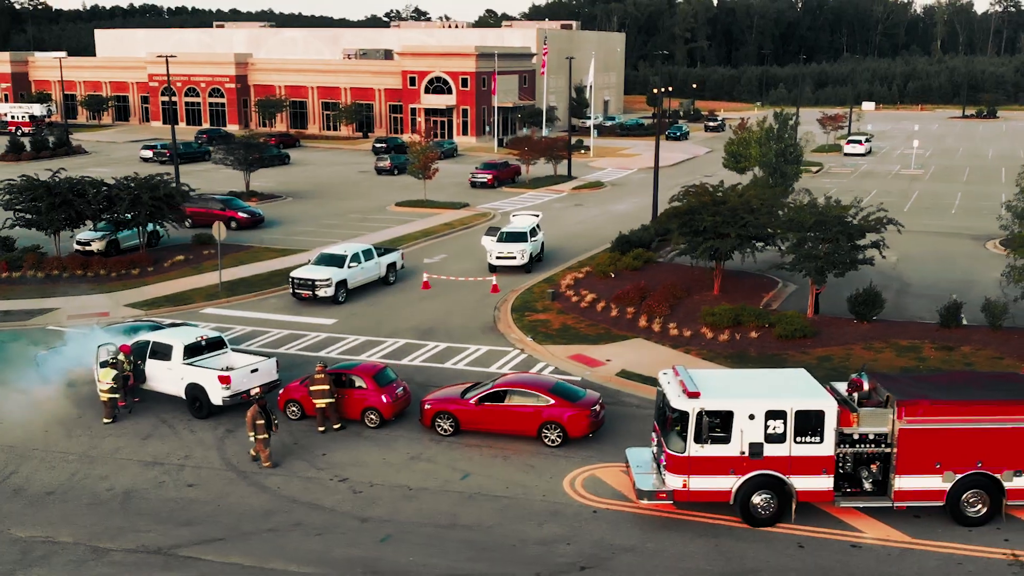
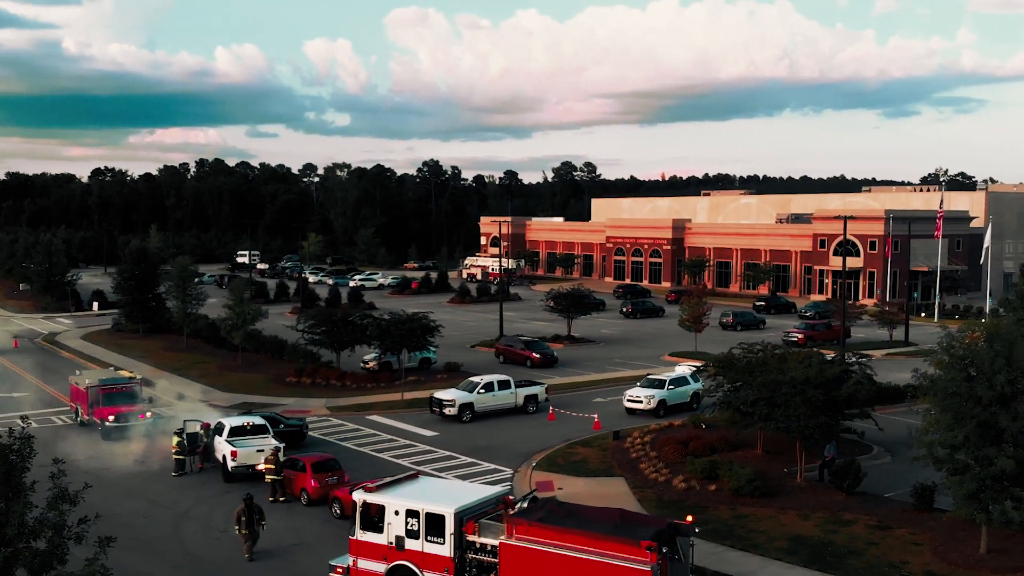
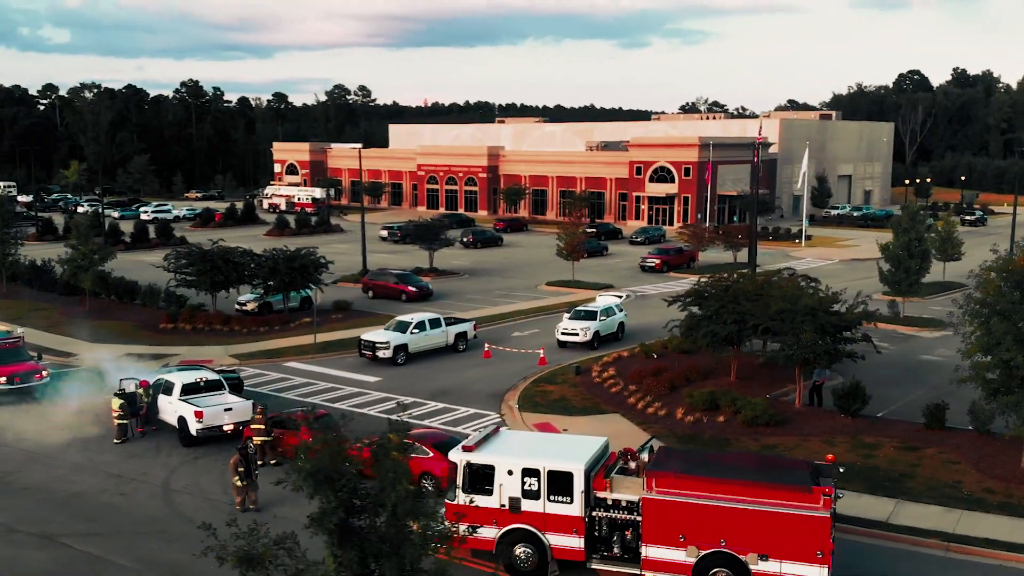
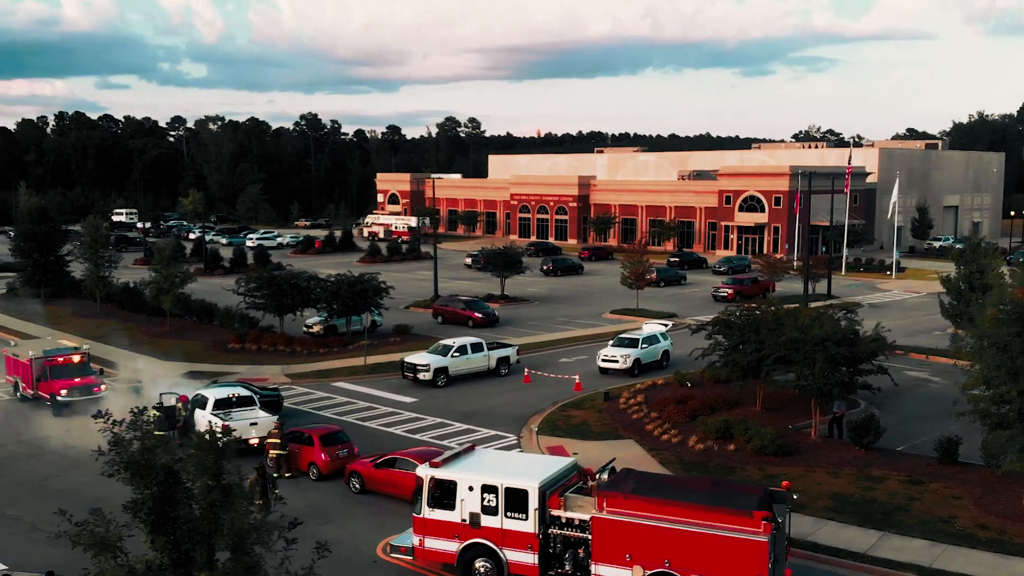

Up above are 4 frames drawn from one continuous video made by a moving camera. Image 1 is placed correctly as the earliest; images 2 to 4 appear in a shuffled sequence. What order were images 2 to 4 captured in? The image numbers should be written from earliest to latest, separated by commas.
3, 4, 2
